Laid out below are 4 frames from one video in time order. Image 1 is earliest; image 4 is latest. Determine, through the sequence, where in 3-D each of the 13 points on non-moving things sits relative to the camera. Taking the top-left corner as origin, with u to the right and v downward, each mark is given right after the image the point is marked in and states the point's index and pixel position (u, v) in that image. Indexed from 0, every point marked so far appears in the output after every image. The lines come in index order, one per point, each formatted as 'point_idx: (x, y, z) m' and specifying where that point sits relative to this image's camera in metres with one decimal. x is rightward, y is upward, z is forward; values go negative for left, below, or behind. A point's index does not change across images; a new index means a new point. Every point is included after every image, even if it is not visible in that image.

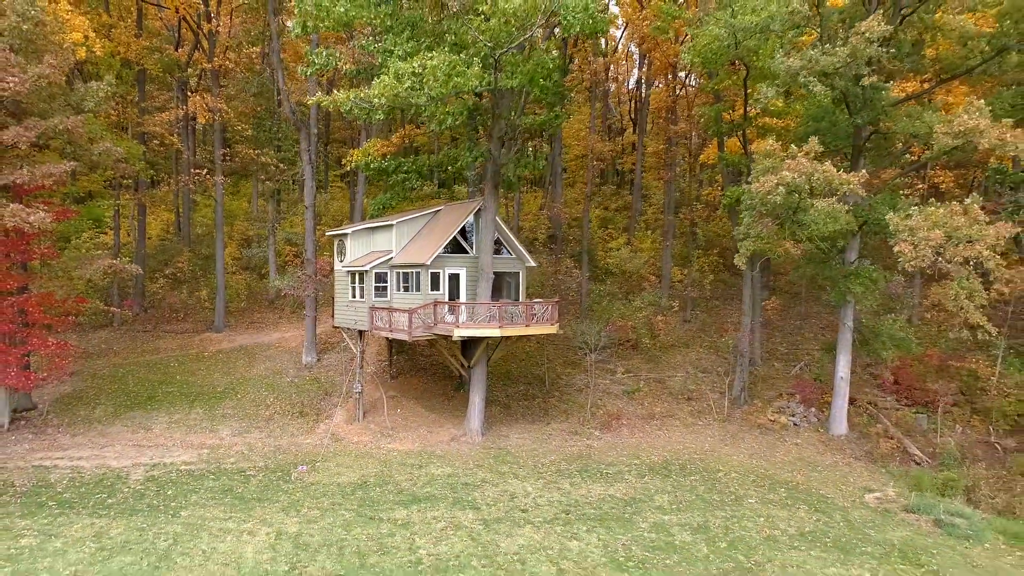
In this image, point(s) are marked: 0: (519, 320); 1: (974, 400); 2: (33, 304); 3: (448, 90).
0: (+0.2, -1.0, +14.6) m
1: (+14.0, -3.4, +14.8) m
2: (-15.2, -0.5, +15.4) m
3: (-1.6, +4.8, +12.0) m
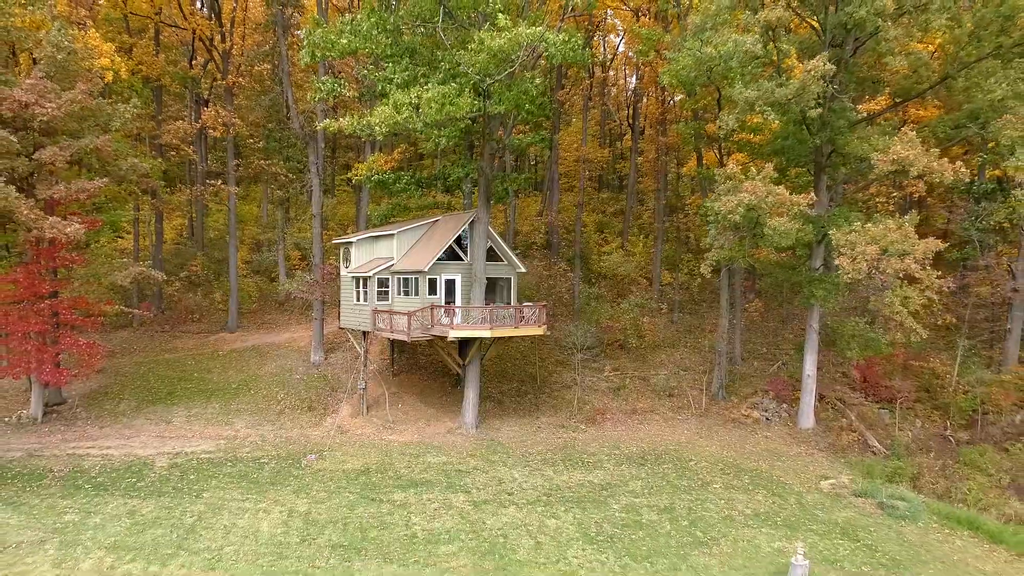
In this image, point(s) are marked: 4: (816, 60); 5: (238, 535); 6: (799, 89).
0: (-0.1, -1.1, +15.9) m
1: (+13.7, -3.5, +15.9) m
2: (-15.5, -0.6, +16.9) m
3: (-1.9, +4.6, +13.3) m
4: (+7.1, +5.3, +11.5) m
5: (-6.0, -5.4, +10.7) m
6: (+7.0, +4.8, +12.0) m
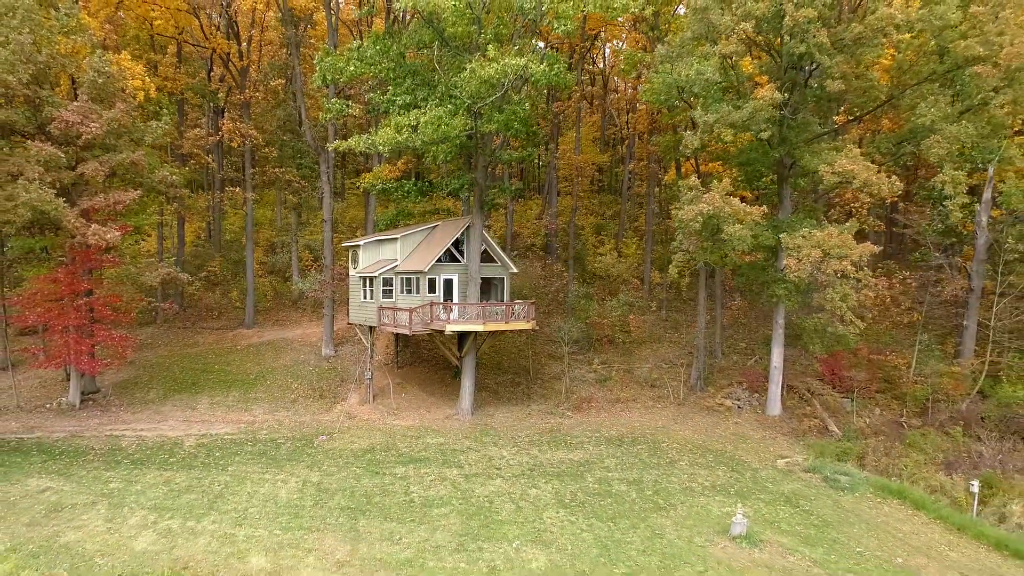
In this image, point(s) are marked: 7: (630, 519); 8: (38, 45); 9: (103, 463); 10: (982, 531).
0: (-0.4, -1.0, +17.5) m
1: (+13.4, -3.5, +17.2) m
2: (-15.7, -0.6, +18.7) m
3: (-2.2, +4.7, +14.9) m
4: (+6.8, +5.4, +13.0) m
5: (-6.4, -5.4, +12.4) m
6: (+6.7, +4.9, +13.5) m
7: (+2.7, -5.3, +11.3) m
8: (-16.0, +8.2, +16.6) m
9: (-12.3, -5.3, +14.8) m
10: (+10.0, -5.2, +10.5) m
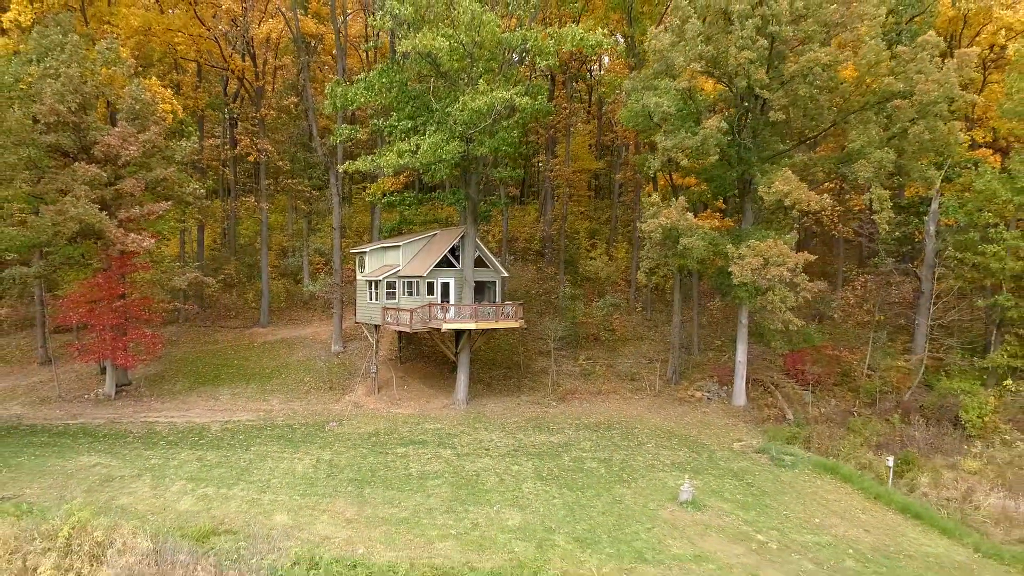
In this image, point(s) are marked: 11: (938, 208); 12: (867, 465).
0: (-0.8, -1.1, +19.5) m
1: (+13.0, -3.6, +19.0) m
2: (-16.1, -0.7, +20.9) m
3: (-2.7, +4.6, +16.9) m
4: (+6.3, +5.3, +14.9) m
5: (-6.8, -5.4, +14.4) m
6: (+6.2, +4.8, +15.4) m
7: (+2.3, -5.4, +13.2) m
8: (-16.4, +8.1, +18.8) m
9: (-12.8, -5.4, +16.9) m
10: (+9.6, -5.3, +12.3) m
11: (+15.9, +3.0, +18.2) m
12: (+10.3, -5.1, +14.1) m
